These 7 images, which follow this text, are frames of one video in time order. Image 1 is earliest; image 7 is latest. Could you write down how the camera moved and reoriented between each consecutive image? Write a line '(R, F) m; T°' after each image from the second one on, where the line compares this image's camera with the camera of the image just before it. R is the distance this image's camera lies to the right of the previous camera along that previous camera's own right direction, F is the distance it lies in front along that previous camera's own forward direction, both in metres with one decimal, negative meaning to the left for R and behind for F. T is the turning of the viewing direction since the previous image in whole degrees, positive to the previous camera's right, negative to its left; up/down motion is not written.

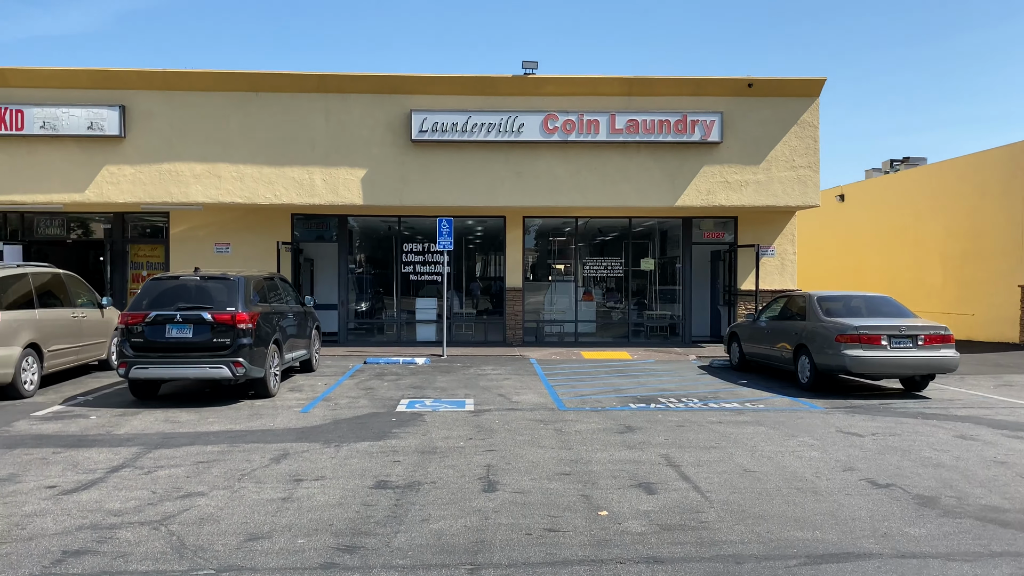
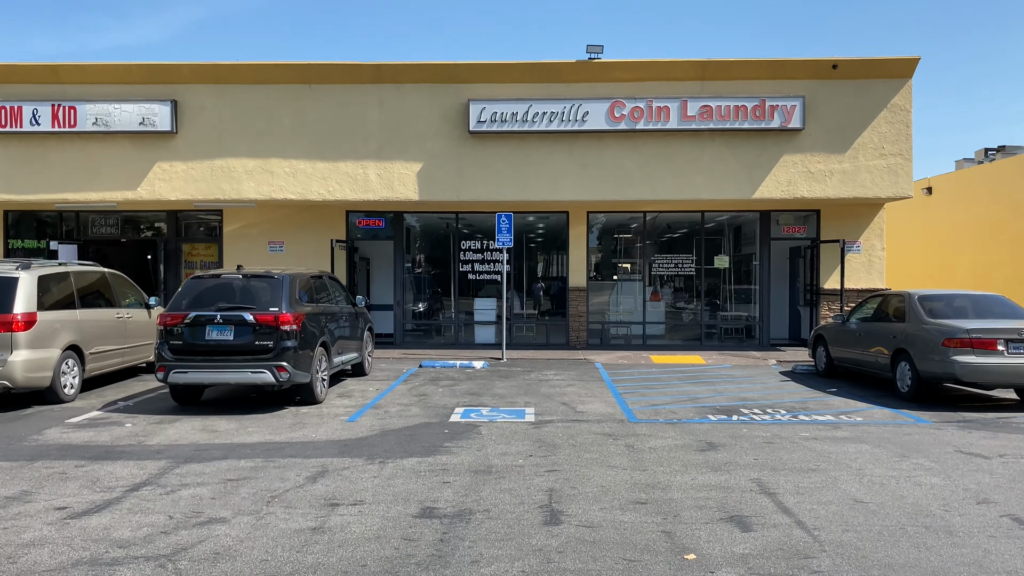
(0.0, +0.8) m; -4°
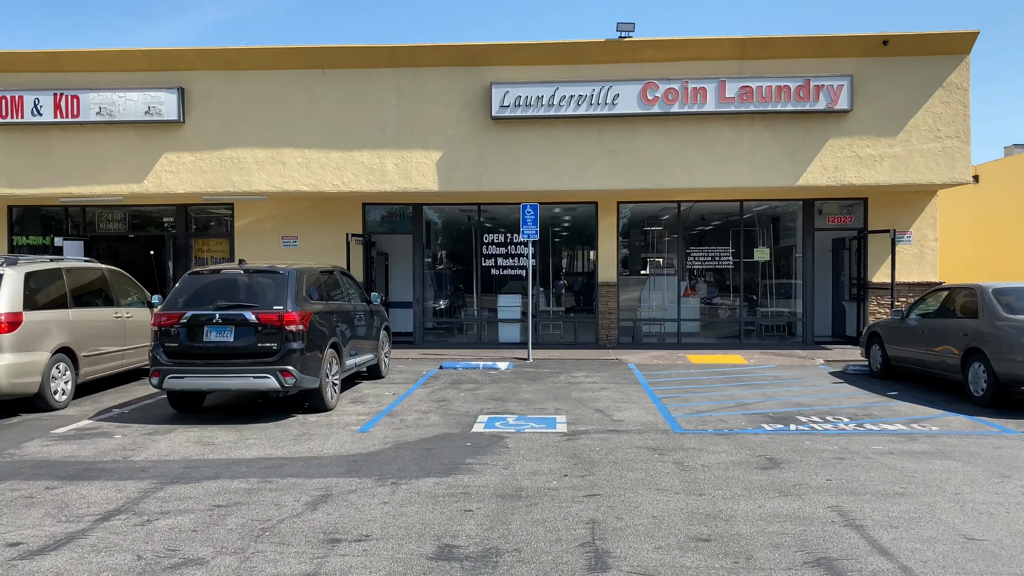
(-0.1, +0.9) m; -2°
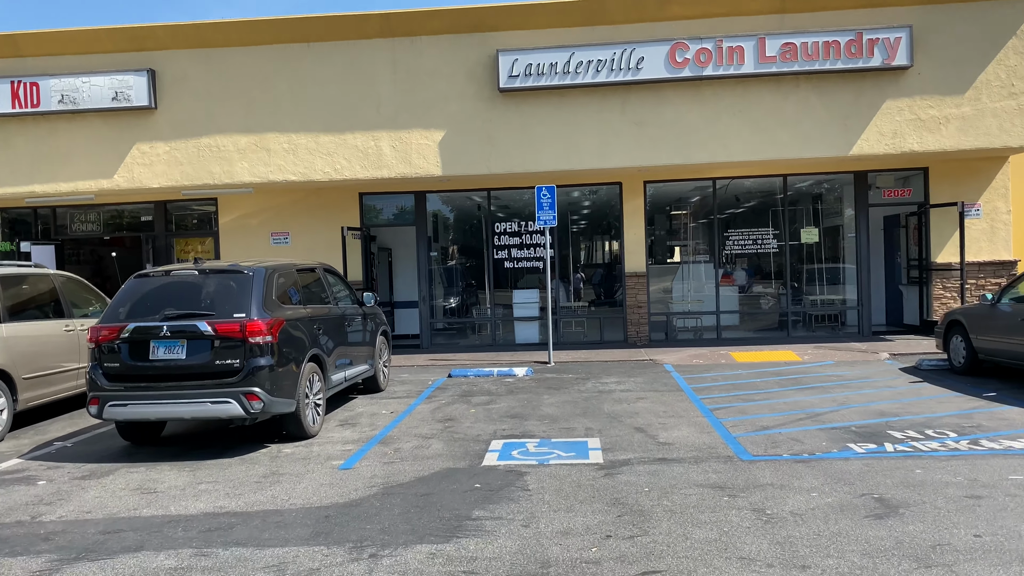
(0.0, +1.5) m; -1°
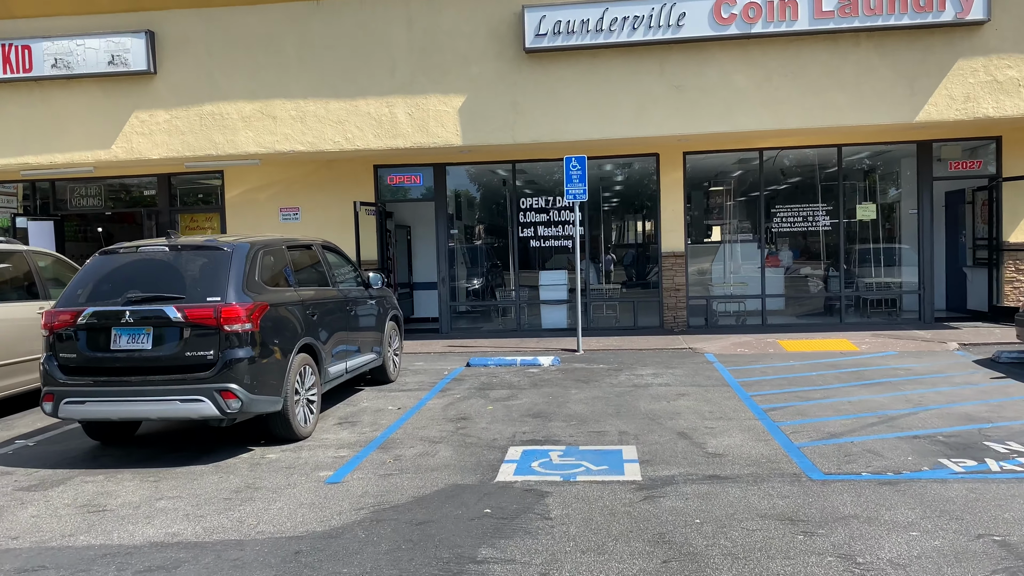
(+0.1, +1.0) m; -2°
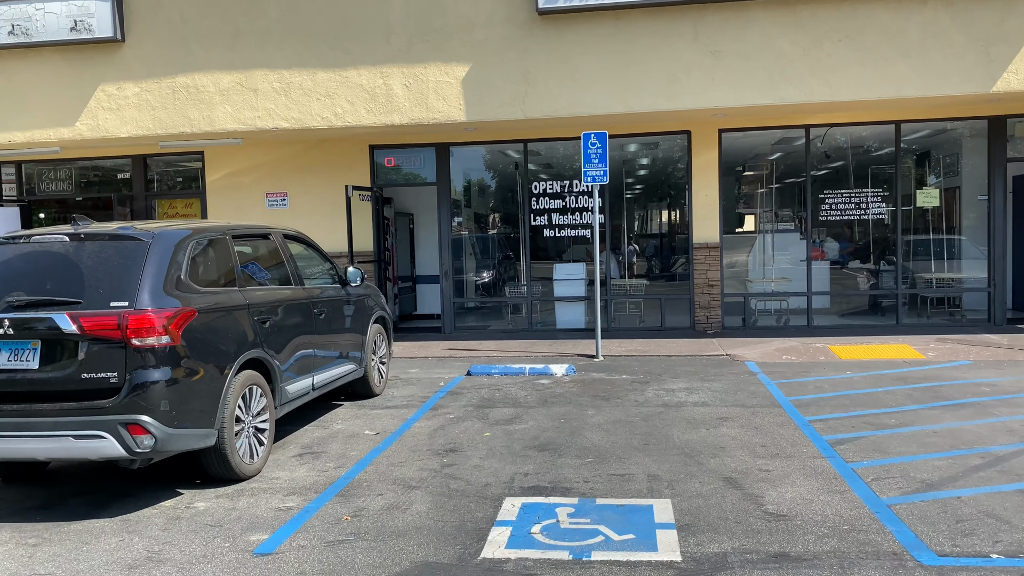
(+0.1, +1.3) m; -1°
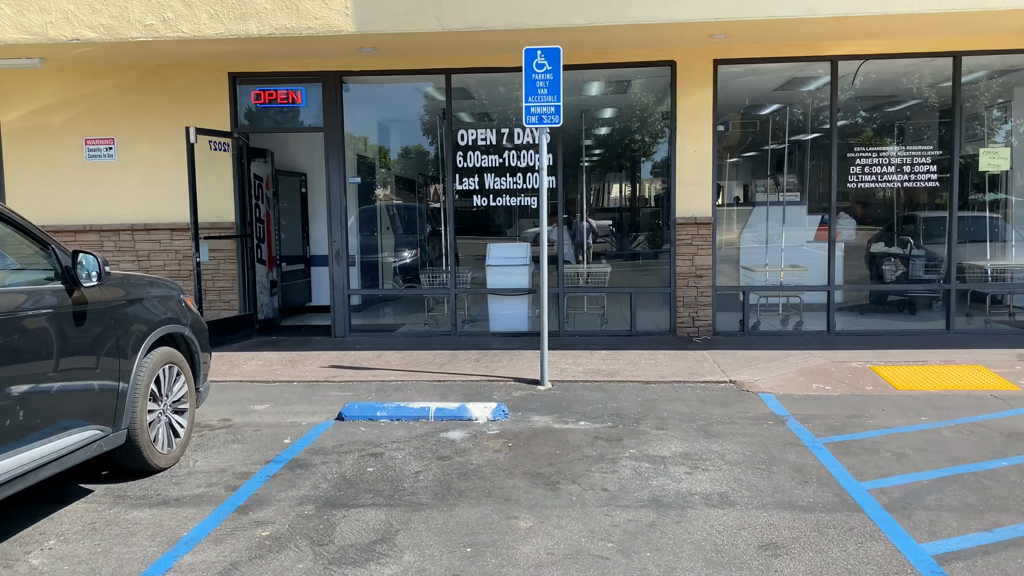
(+0.3, +2.9) m; +3°
